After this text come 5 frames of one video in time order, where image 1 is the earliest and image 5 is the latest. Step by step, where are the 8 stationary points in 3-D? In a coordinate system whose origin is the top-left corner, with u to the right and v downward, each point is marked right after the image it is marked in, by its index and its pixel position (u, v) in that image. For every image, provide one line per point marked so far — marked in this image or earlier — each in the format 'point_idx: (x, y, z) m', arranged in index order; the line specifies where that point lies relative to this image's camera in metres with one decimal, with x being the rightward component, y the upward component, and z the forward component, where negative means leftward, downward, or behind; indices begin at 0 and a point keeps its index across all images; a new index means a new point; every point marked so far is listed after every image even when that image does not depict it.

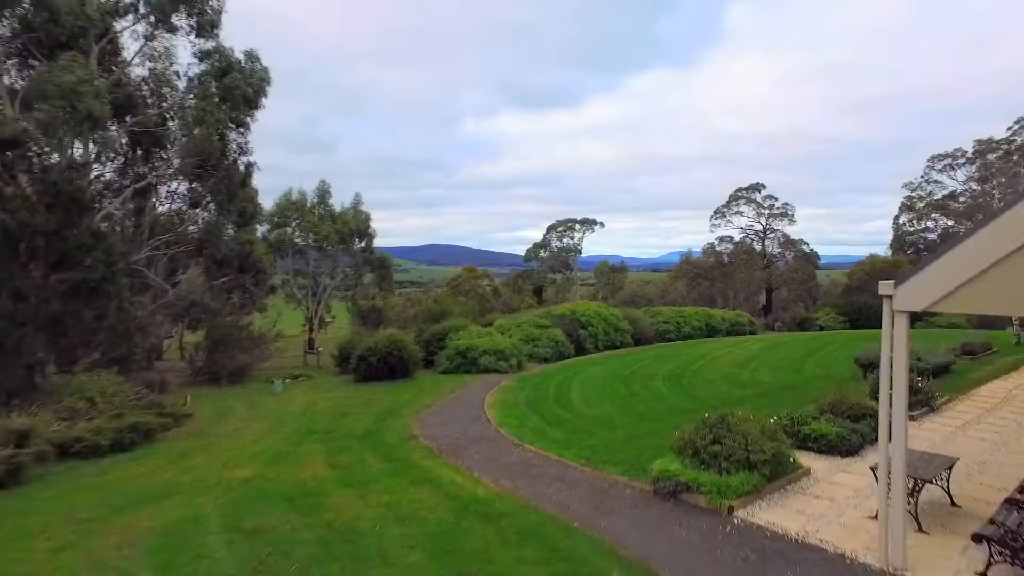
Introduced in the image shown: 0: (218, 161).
0: (-6.3, +2.7, +13.3) m
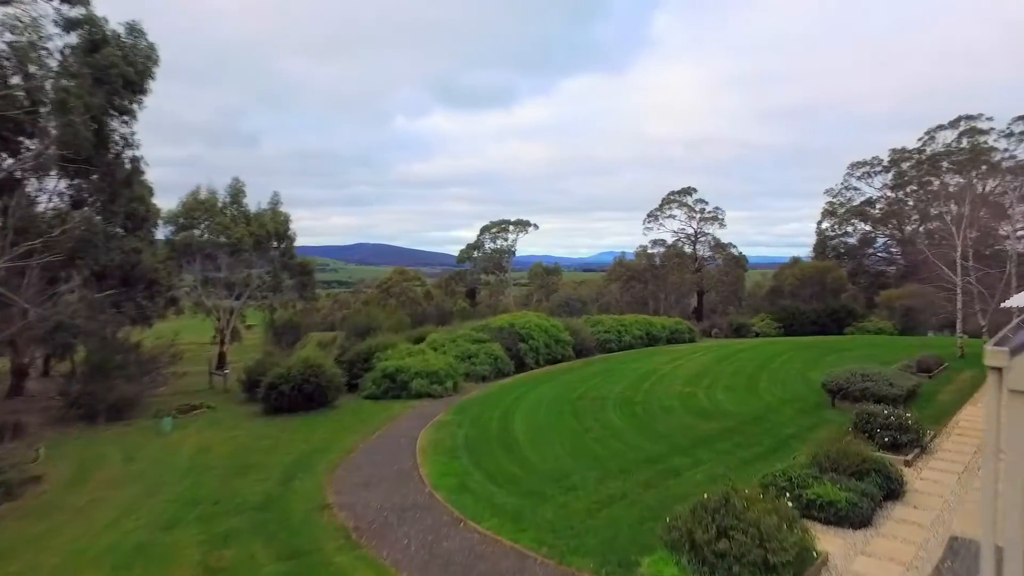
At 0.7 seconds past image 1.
0: (-7.5, +2.4, +11.2) m
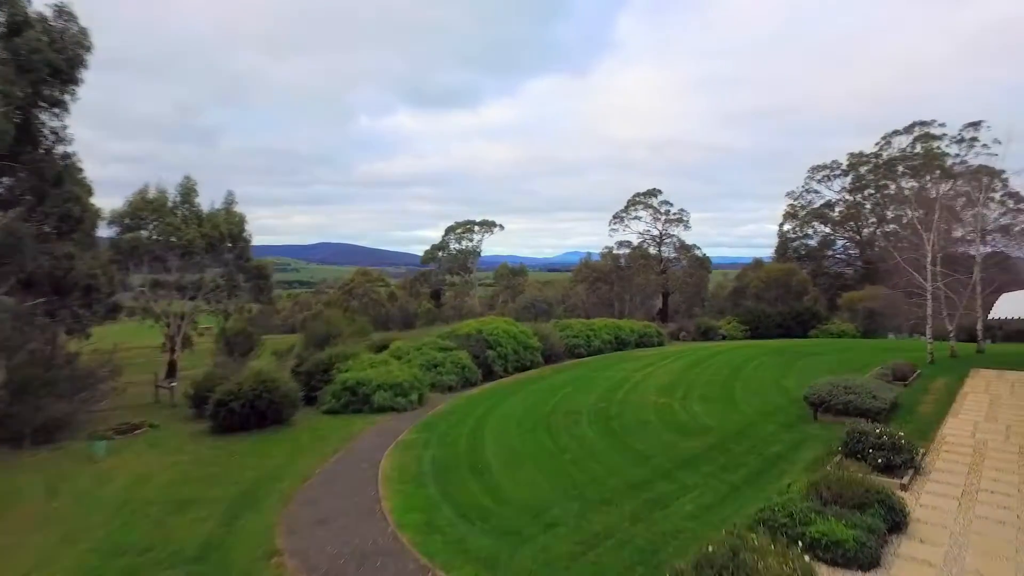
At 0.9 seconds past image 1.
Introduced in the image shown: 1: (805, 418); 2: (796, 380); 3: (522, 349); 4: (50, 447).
0: (-8.1, +2.3, +10.2) m
1: (+4.4, -2.0, +9.3) m
2: (+6.3, -2.0, +13.7) m
3: (+0.3, -1.8, +18.1) m
4: (-7.4, -2.5, +9.9) m
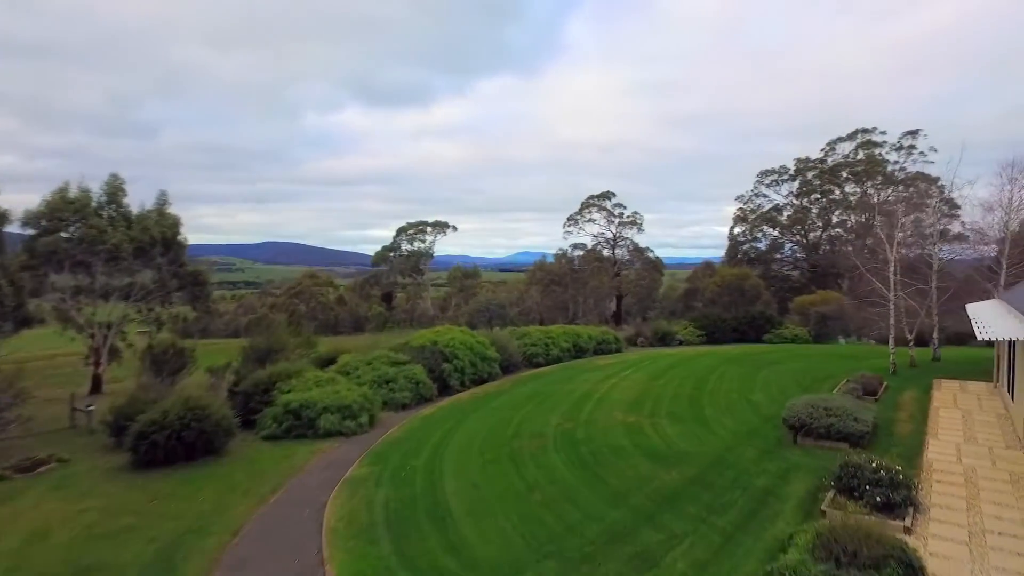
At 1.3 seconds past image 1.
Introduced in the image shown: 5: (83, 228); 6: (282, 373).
0: (-8.6, +2.0, +8.7) m
1: (+3.9, -2.2, +8.8) m
2: (+5.4, -2.3, +13.3) m
3: (-0.9, -2.0, +17.2) m
4: (-7.9, -2.8, +8.5) m
5: (-13.1, +1.8, +18.9) m
6: (-4.7, -1.7, +12.6) m
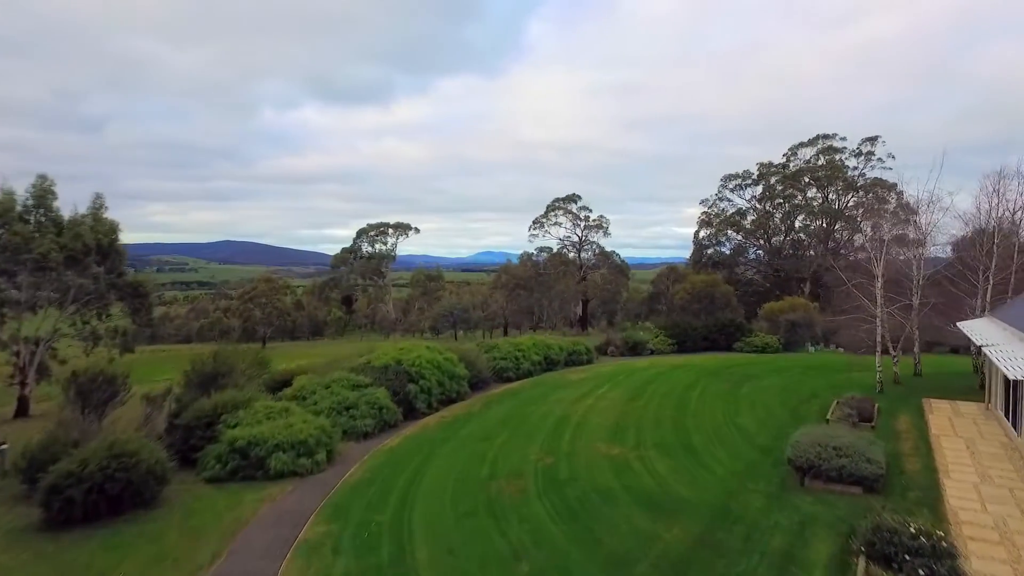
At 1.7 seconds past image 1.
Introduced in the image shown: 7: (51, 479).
0: (-8.9, +1.6, +7.1) m
1: (+3.6, -2.5, +8.0) m
2: (+4.8, -2.6, +12.6) m
3: (-1.7, -2.4, +16.1) m
4: (-8.1, -3.1, +7.0) m
5: (-14.0, +1.5, +17.0) m
6: (-5.2, -2.1, +11.3) m
7: (-5.8, -2.4, +7.9) m
